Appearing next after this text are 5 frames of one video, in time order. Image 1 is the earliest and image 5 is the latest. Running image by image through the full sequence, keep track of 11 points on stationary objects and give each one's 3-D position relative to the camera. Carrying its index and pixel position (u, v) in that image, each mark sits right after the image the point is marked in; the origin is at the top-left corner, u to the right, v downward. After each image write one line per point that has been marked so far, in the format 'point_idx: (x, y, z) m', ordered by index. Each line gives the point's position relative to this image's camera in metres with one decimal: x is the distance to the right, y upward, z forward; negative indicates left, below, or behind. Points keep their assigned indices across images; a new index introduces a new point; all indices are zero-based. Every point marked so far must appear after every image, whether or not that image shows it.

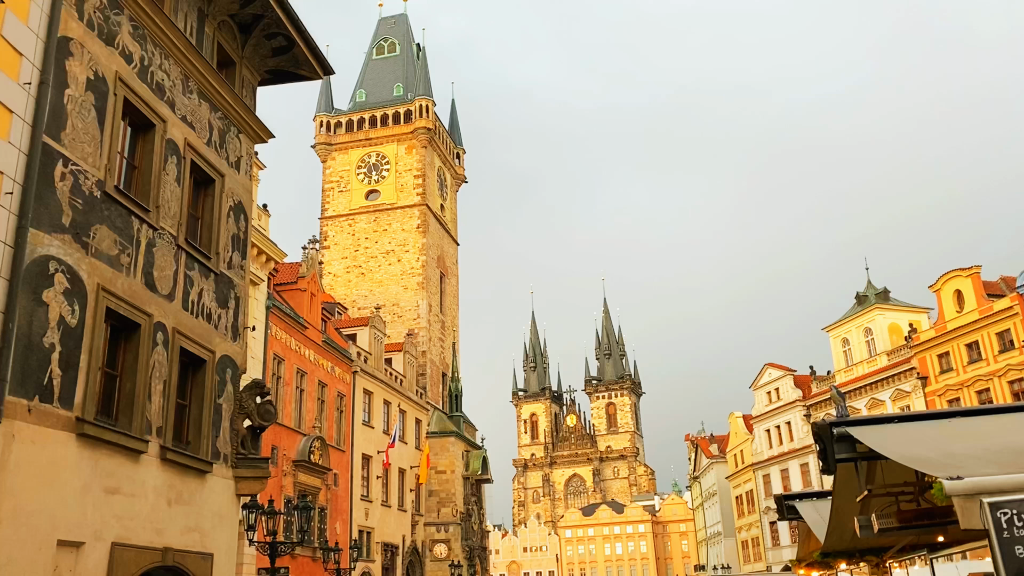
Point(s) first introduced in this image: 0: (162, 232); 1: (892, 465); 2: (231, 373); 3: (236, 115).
0: (-4.3, +0.7, +10.3) m
1: (+3.5, -1.7, +7.9) m
2: (-3.9, -1.2, +11.7) m
3: (-4.2, +2.6, +12.7) m
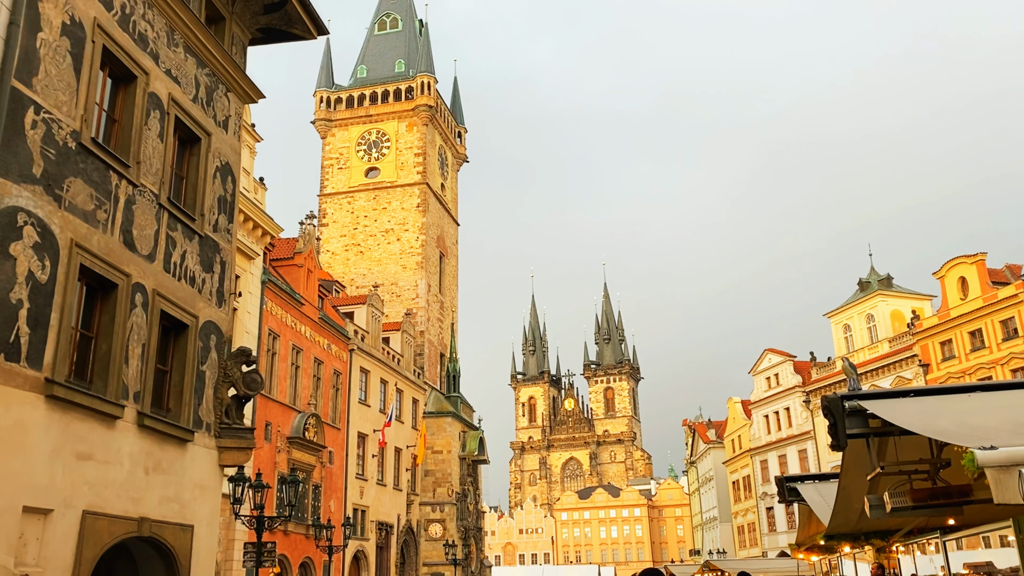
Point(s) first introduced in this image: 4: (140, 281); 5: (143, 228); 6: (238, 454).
0: (-4.3, +1.1, +9.8) m
1: (+3.5, -1.4, +7.5) m
2: (-4.0, -0.7, +11.2) m
3: (-4.2, +3.1, +12.2) m
4: (-4.2, +0.1, +9.5) m
5: (-4.3, +0.7, +9.7) m
6: (-3.6, -2.2, +11.1) m
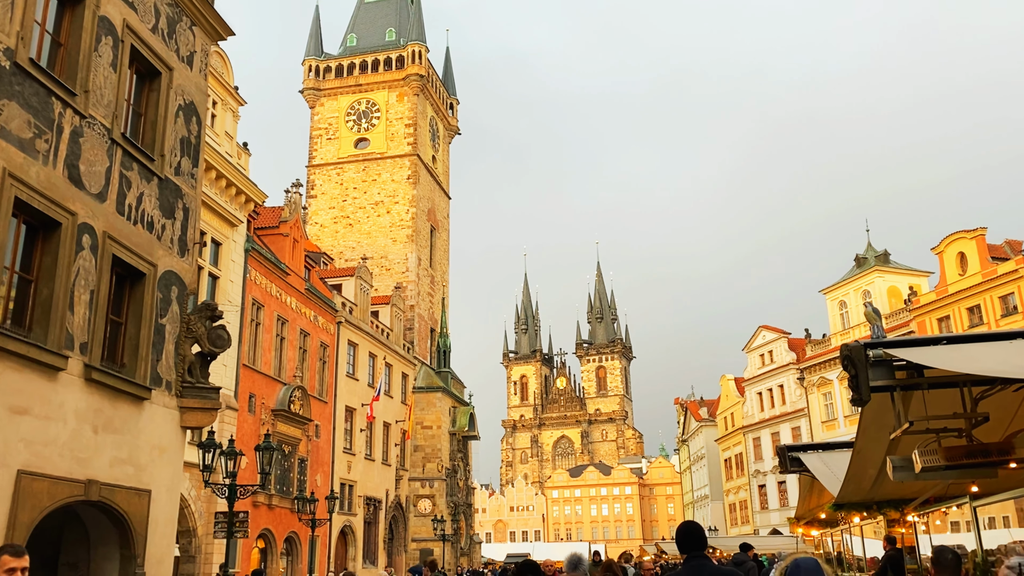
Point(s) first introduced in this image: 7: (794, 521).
0: (-4.4, +1.8, +8.9) m
1: (+3.3, -0.9, +6.7) m
2: (-4.1, 0.0, +10.4) m
3: (-4.3, +3.8, +11.3) m
4: (-4.4, +0.7, +8.7) m
5: (-4.4, +1.3, +8.8) m
6: (-3.8, -1.5, +10.3) m
7: (+4.8, -4.0, +14.4) m
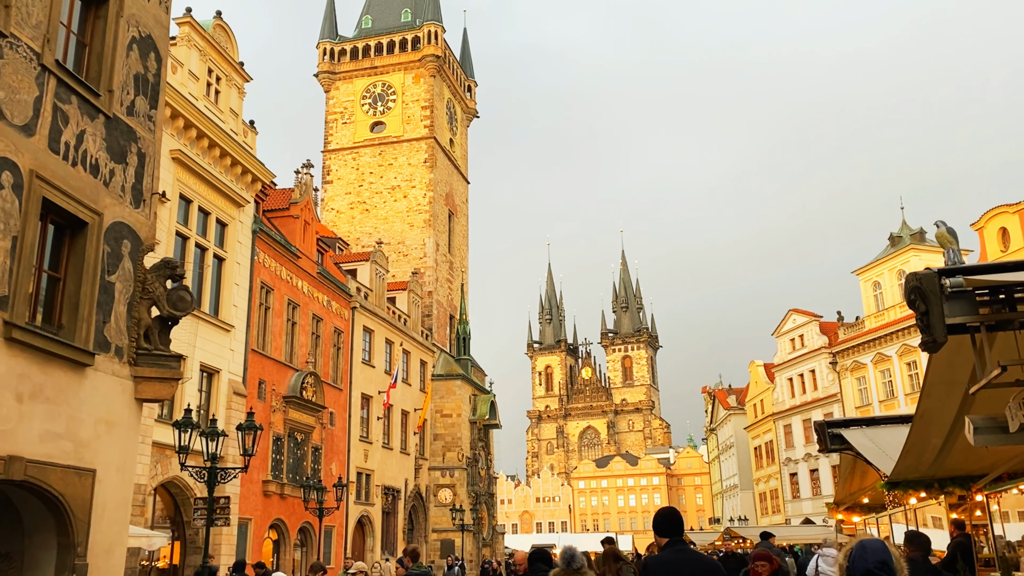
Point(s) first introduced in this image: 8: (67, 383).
0: (-4.5, +2.2, +7.7) m
1: (+3.2, -0.3, +5.3) m
2: (-4.1, +0.5, +9.2) m
3: (-4.4, +4.3, +10.0) m
4: (-4.4, +1.2, +7.5) m
5: (-4.5, +1.8, +7.6) m
6: (-3.8, -1.0, +9.1) m
7: (+4.9, -3.4, +13.0) m
8: (-4.2, -0.9, +8.0) m
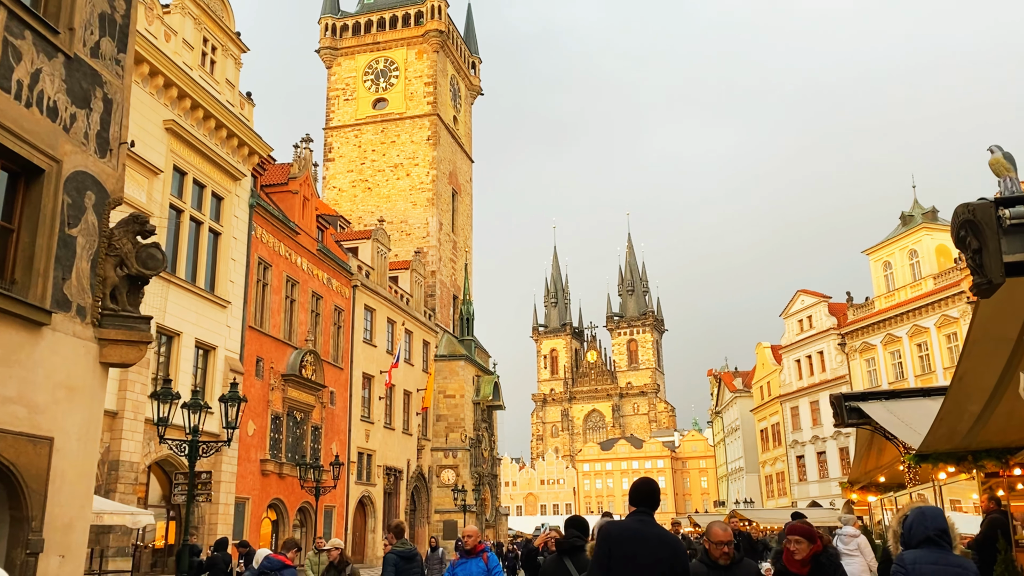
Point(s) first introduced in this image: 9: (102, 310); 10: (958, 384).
0: (-4.6, +2.6, +6.9) m
1: (+3.1, 0.0, +4.5) m
2: (-4.2, +0.9, +8.5) m
3: (-4.4, +4.8, +9.3) m
4: (-4.5, +1.6, +6.8) m
5: (-4.5, +2.2, +6.9) m
6: (-3.8, -0.6, +8.4) m
7: (+4.9, -2.9, +12.3) m
8: (-4.3, -0.5, +7.3) m
9: (-4.1, -0.2, +8.5) m
10: (+3.1, -0.7, +5.8) m
